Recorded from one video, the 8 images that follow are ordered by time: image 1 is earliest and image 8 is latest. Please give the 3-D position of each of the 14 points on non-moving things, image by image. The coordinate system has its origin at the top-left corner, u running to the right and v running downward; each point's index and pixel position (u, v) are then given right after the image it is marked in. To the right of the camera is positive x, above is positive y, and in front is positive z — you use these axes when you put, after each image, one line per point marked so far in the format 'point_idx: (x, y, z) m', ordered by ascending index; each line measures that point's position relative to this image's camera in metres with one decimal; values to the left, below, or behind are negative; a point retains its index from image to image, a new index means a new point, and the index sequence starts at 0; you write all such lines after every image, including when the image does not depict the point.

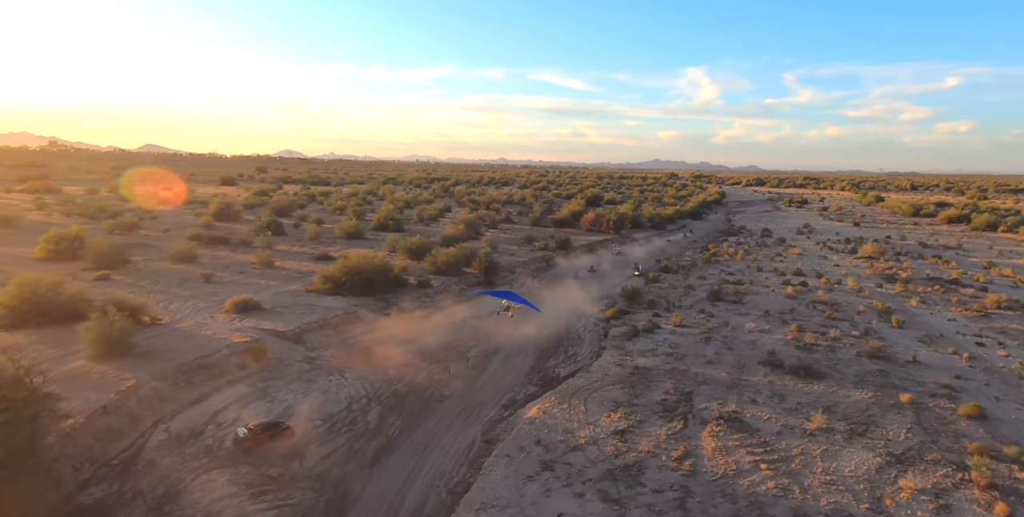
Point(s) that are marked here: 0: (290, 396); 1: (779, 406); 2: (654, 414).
0: (-6.6, -4.2, +17.0) m
1: (+8.1, -4.5, +17.1) m
2: (+4.2, -4.6, +16.7) m
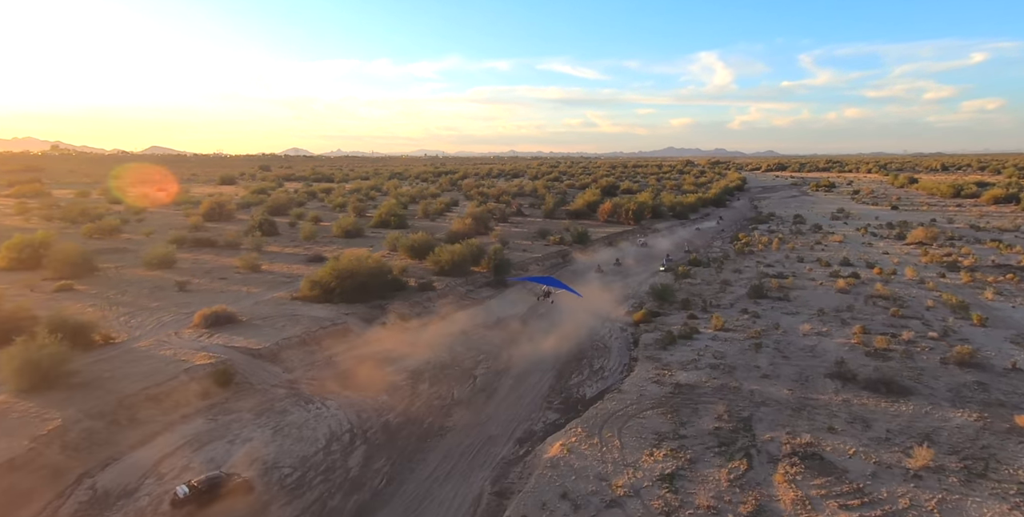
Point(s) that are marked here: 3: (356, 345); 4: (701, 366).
0: (-6.2, -4.3, +13.8) m
1: (+8.5, -4.3, +13.6) m
2: (+4.6, -4.4, +13.3) m
3: (-5.2, -2.9, +19.0) m
4: (+6.0, -3.4, +17.9) m
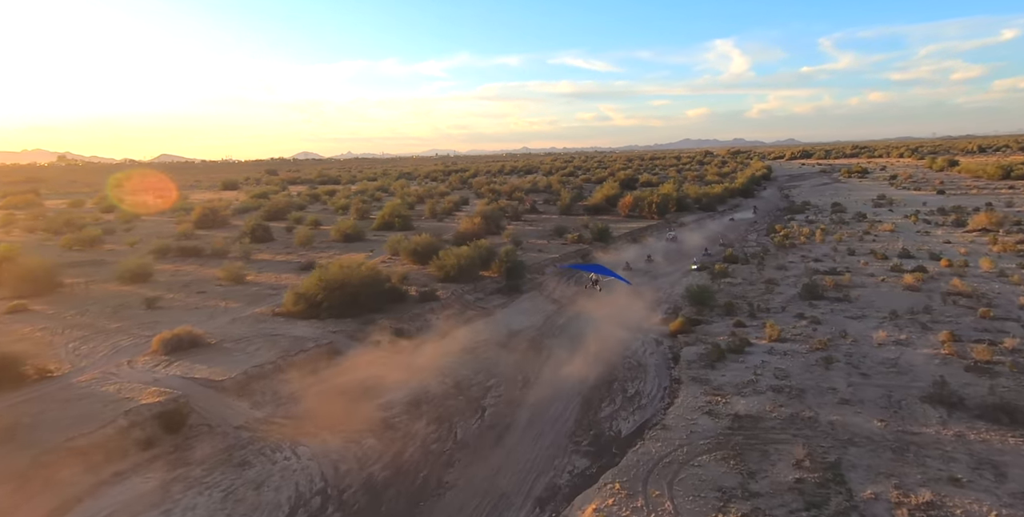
0: (-5.9, -4.6, +10.7) m
1: (+8.8, -4.2, +10.1) m
2: (+4.9, -4.4, +9.9) m
3: (-4.8, -3.2, +15.9) m
4: (+6.4, -3.4, +14.5) m
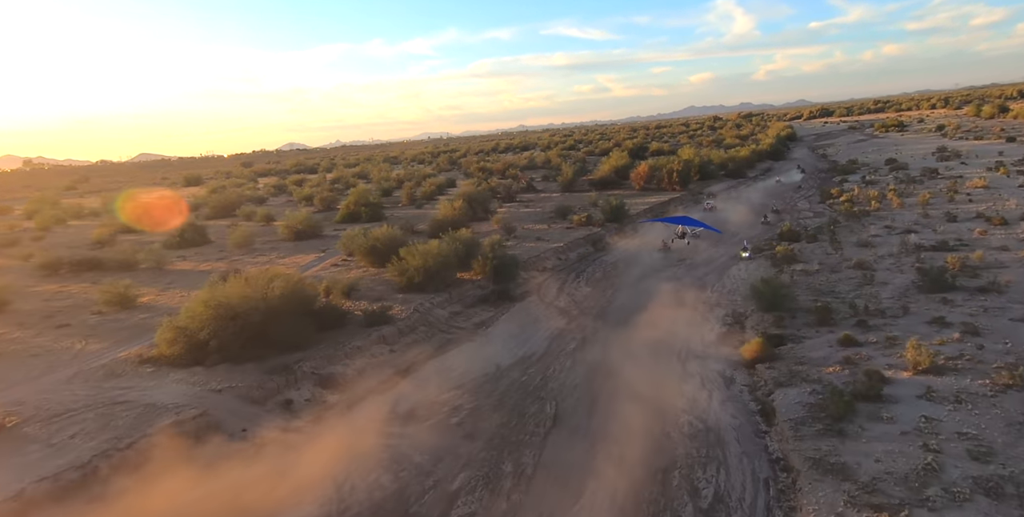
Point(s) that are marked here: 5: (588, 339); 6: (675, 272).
0: (-6.1, -5.2, +4.0) m
1: (+8.5, -3.9, +3.3) m
2: (+4.6, -4.5, +3.1) m
3: (-5.1, -3.6, +9.2) m
4: (+6.1, -3.1, +7.7) m
5: (+1.9, -1.9, +14.4) m
6: (+5.5, -0.4, +19.1) m
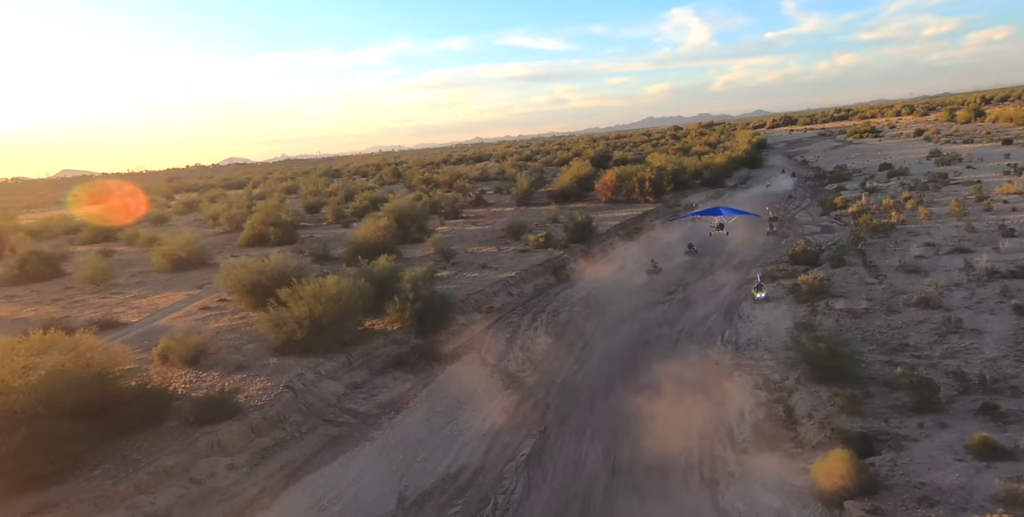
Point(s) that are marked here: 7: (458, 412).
0: (-6.7, -5.9, -2.1) m
1: (+7.9, -4.3, -1.8) m
2: (+4.1, -4.9, -2.3) m
3: (-6.0, -4.4, +3.2) m
4: (+5.2, -3.7, +2.4) m
5: (+0.6, -2.7, +9.0) m
6: (+3.8, -1.3, +13.9) m
7: (-1.0, -2.5, +10.5) m
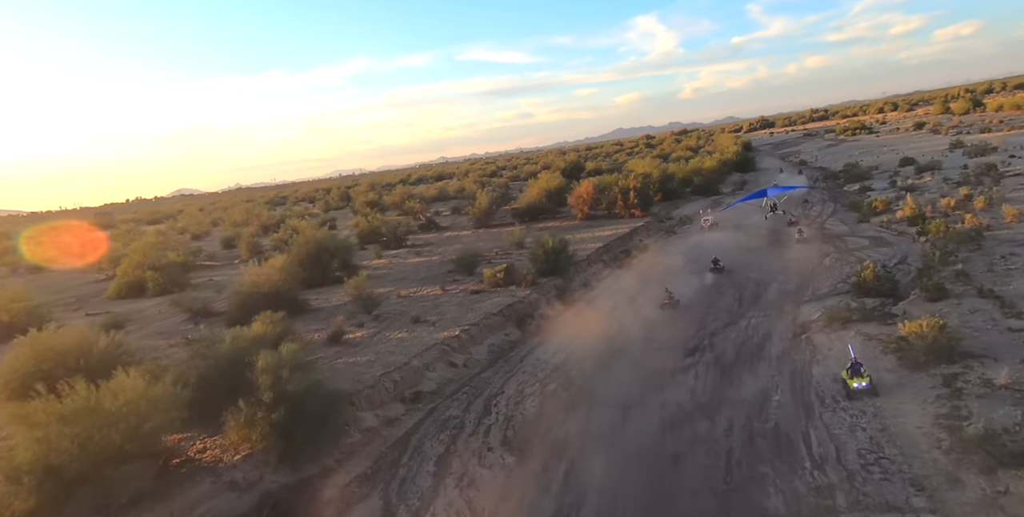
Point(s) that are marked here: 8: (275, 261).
0: (-6.7, -6.6, -8.2) m
1: (+7.8, -4.3, -7.2) m
2: (+3.9, -5.1, -7.9) m
3: (-6.4, -5.2, -2.9) m
4: (+4.8, -3.9, -3.1) m
5: (-0.1, -3.4, +3.2) m
6: (+2.8, -2.0, +8.3) m
7: (-1.8, -3.4, +4.7) m
8: (-6.8, -0.2, +16.1) m
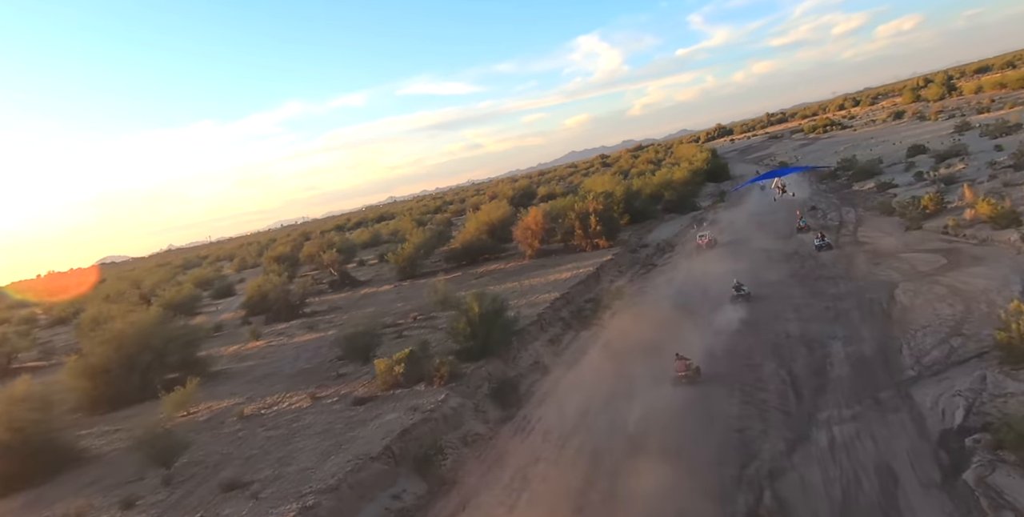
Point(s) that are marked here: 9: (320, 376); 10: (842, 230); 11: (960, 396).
0: (-6.4, -7.1, -14.7) m
1: (+7.8, -3.6, -12.6) m
2: (+4.1, -4.6, -13.6) m
3: (-6.4, -6.0, -9.3) m
4: (+4.6, -3.7, -8.7) m
5: (-0.7, -4.1, -2.7) m
6: (+1.8, -2.7, +2.6) m
7: (-2.5, -4.3, -1.3) m
8: (-8.4, -2.3, +9.9) m
9: (-3.8, -2.2, +11.3) m
10: (+8.5, +0.9, +14.7) m
11: (+5.1, -1.3, +6.5) m
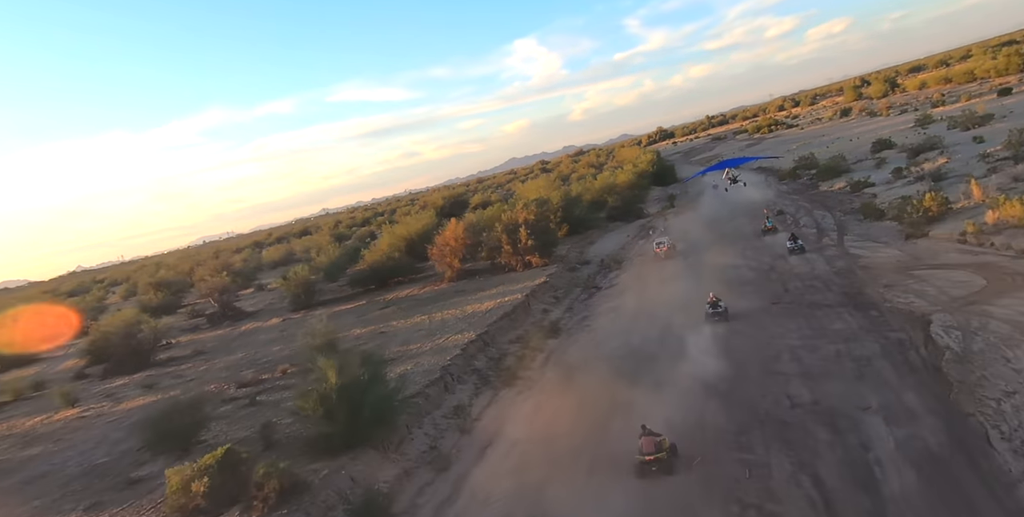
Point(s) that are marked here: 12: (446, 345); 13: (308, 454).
0: (-5.3, -7.4, -18.8) m
1: (+8.4, -3.5, -15.4) m
2: (+4.9, -4.6, -16.7) m
3: (-5.9, -6.4, -13.4) m
4: (+4.9, -3.8, -11.8) m
5: (-0.9, -4.4, -6.2) m
6: (+1.0, -3.0, -0.7) m
7: (-2.8, -4.6, -5.1) m
8: (-9.8, -3.0, +5.6) m
9: (-5.4, -2.8, +7.4) m
10: (+6.5, +0.5, +12.0) m
11: (+3.9, -1.5, +3.5) m
12: (-1.1, -1.4, +9.9) m
13: (-2.3, -2.0, +6.4) m
